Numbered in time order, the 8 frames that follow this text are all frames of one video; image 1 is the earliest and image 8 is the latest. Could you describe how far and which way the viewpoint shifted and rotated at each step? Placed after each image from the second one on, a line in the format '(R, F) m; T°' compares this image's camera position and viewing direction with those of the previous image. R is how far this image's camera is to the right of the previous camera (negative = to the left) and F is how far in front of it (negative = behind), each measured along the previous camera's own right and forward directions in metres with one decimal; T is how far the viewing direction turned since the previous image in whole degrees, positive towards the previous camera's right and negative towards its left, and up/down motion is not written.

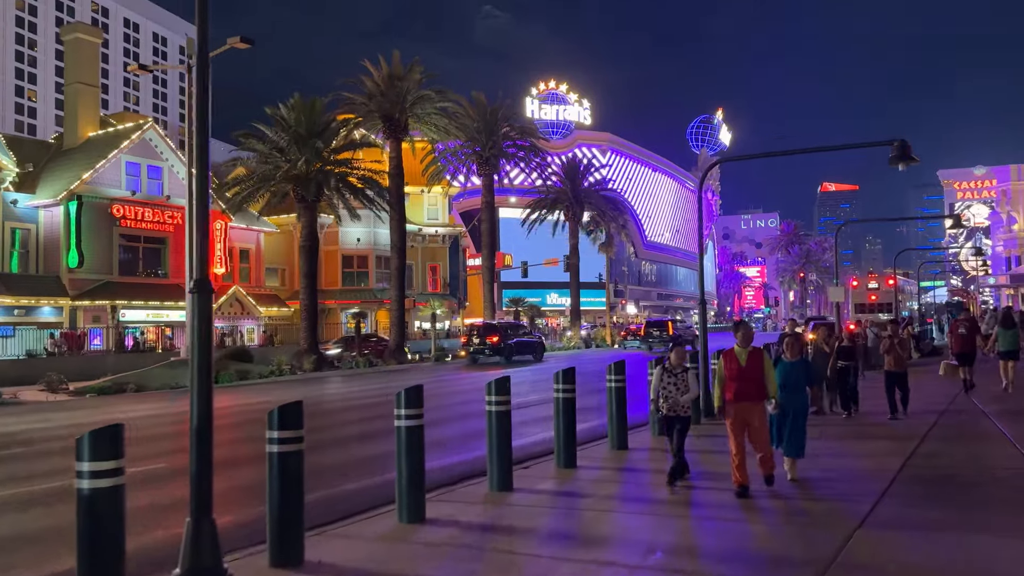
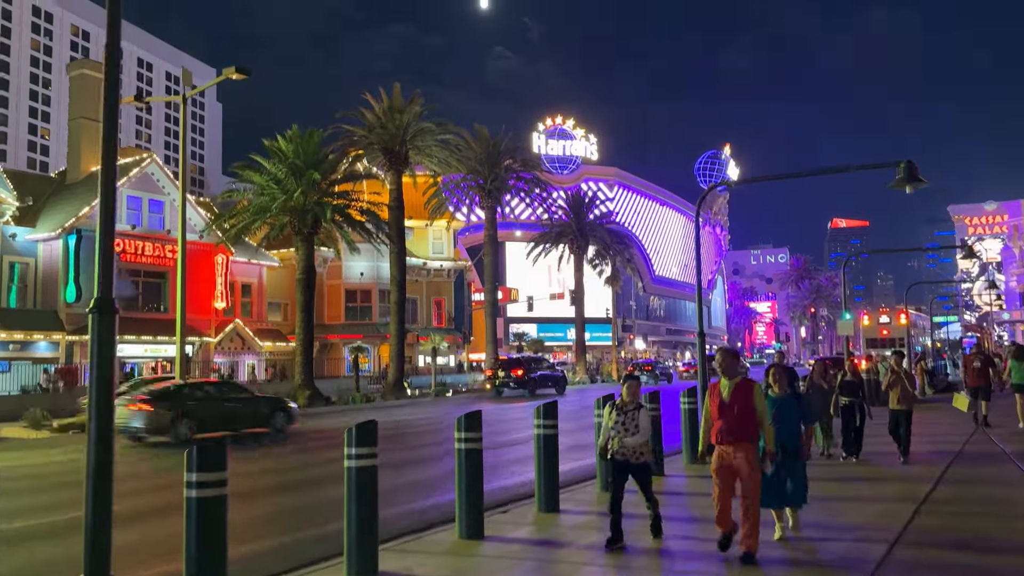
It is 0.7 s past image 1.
(+0.4, +0.7) m; -1°
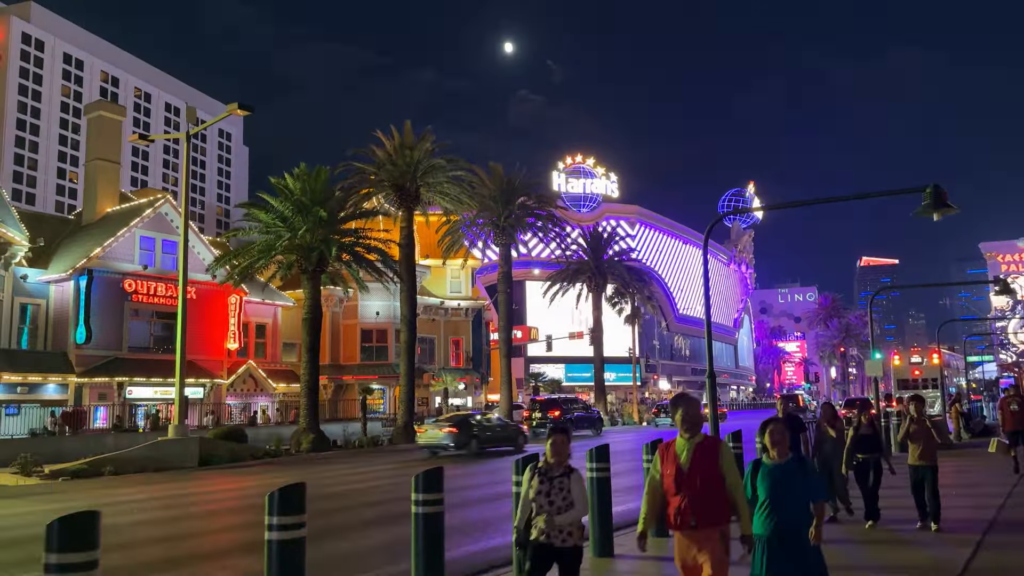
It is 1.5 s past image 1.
(+0.5, +0.9) m; -2°
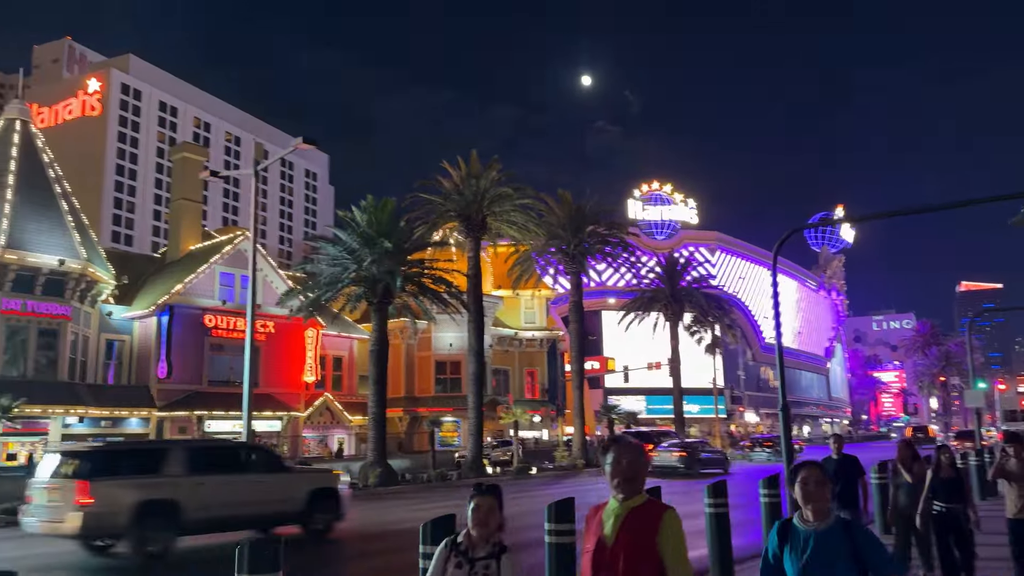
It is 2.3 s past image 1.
(+0.4, +0.8) m; -6°
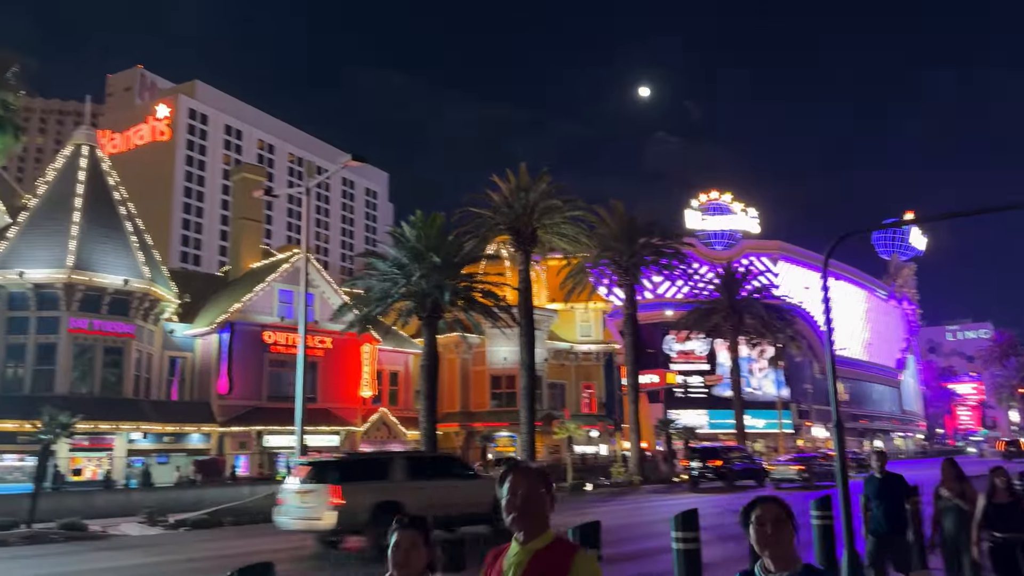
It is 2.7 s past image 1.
(+0.3, +0.3) m; -4°
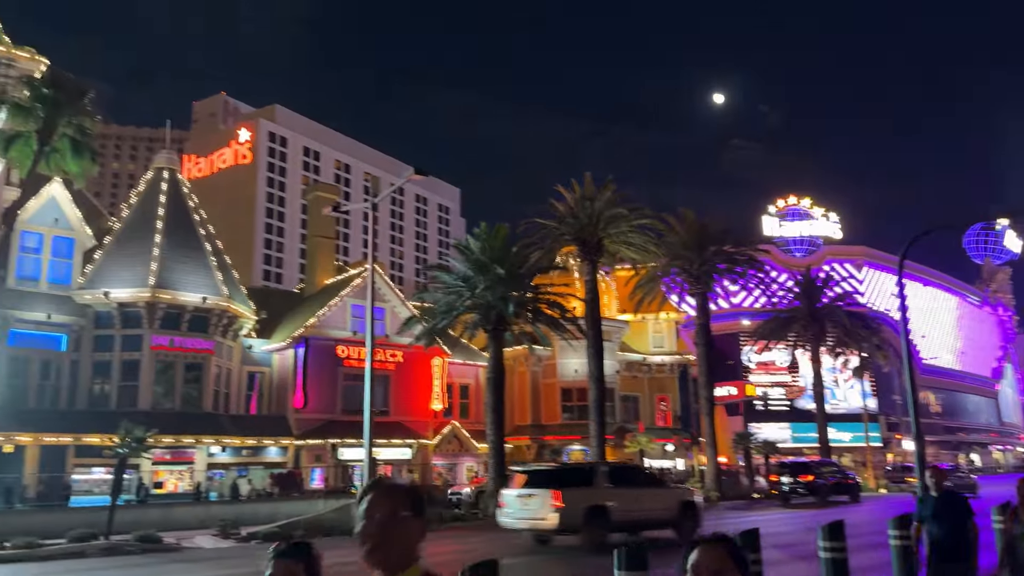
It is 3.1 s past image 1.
(+0.3, +0.3) m; -5°
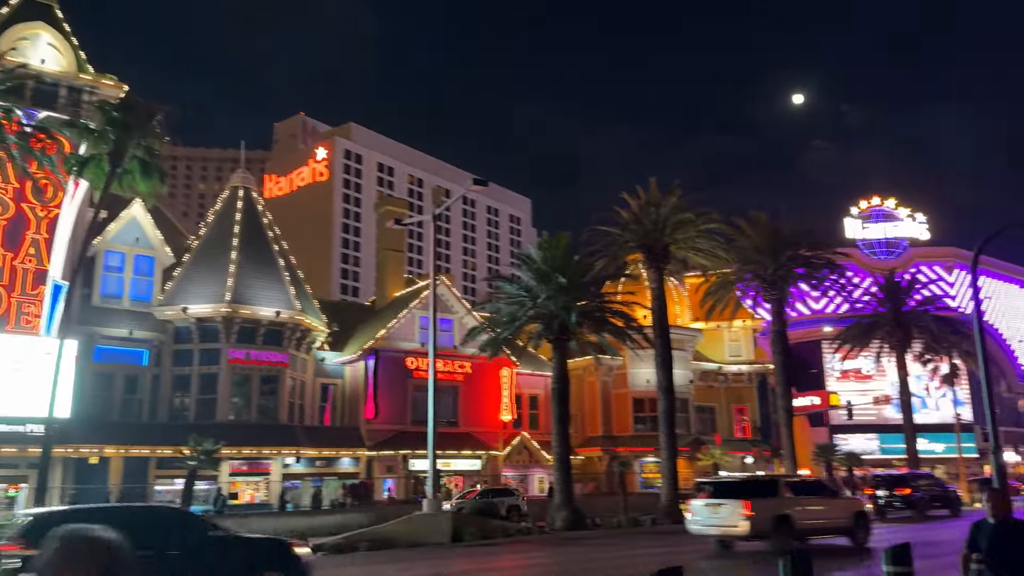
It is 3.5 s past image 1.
(+0.4, +0.3) m; -5°
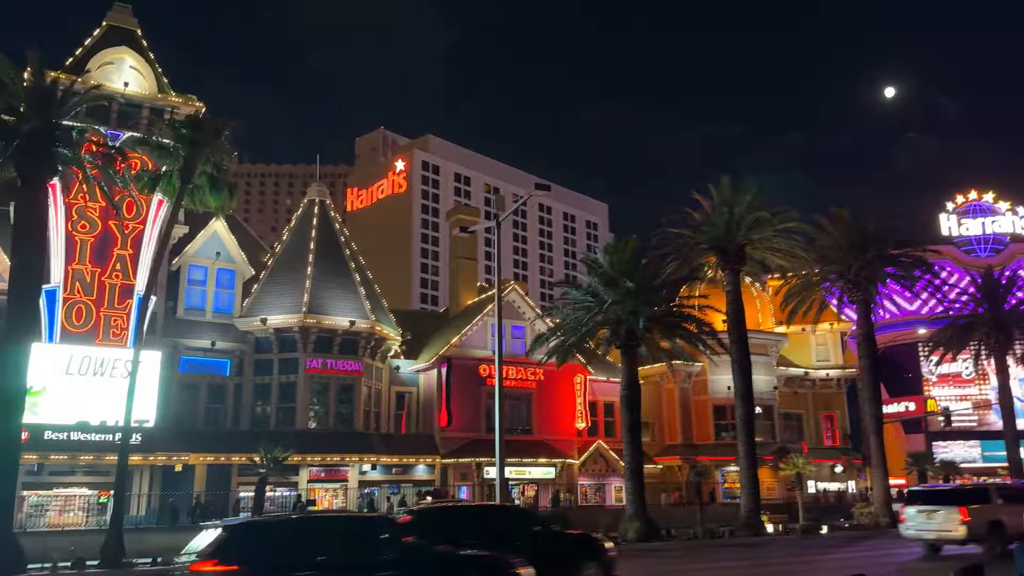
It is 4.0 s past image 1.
(+0.4, +0.4) m; -6°
